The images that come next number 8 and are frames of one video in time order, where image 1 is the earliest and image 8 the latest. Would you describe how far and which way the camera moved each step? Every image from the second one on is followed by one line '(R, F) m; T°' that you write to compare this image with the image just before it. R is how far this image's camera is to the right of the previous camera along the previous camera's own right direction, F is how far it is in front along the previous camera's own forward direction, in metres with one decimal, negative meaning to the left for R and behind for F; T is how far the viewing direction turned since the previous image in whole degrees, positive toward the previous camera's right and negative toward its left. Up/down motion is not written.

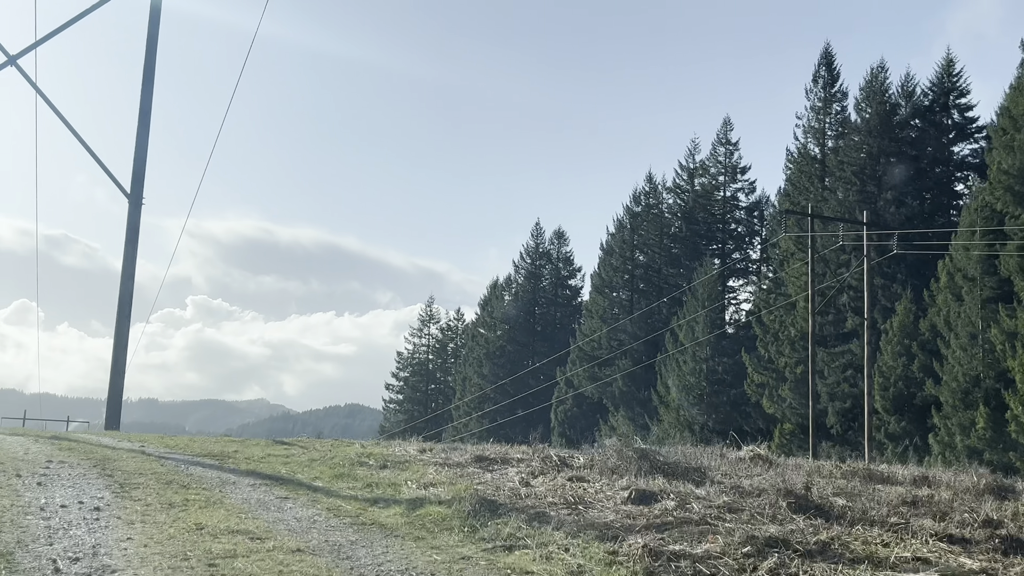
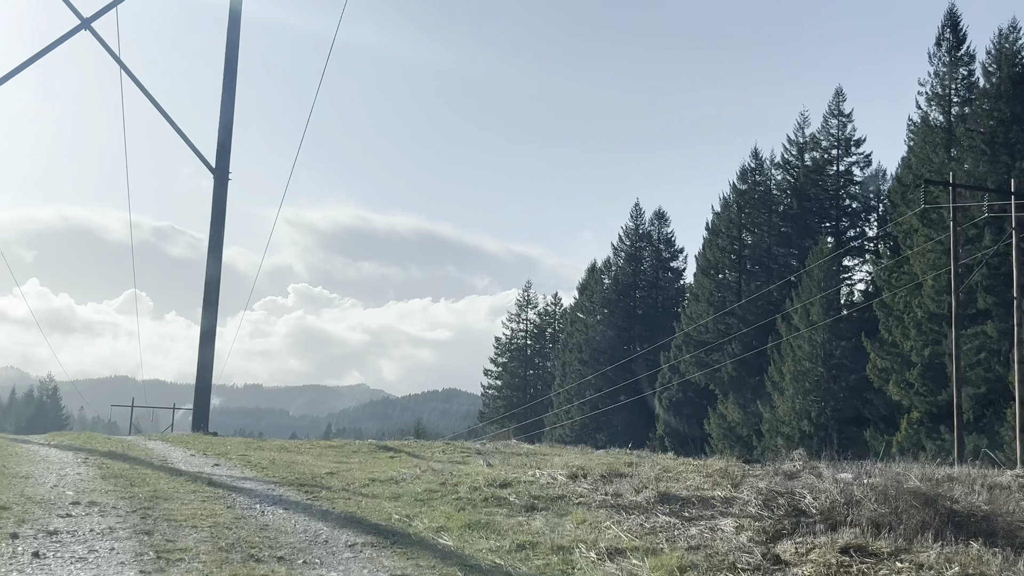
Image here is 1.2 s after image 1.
(-1.0, +4.2) m; -5°
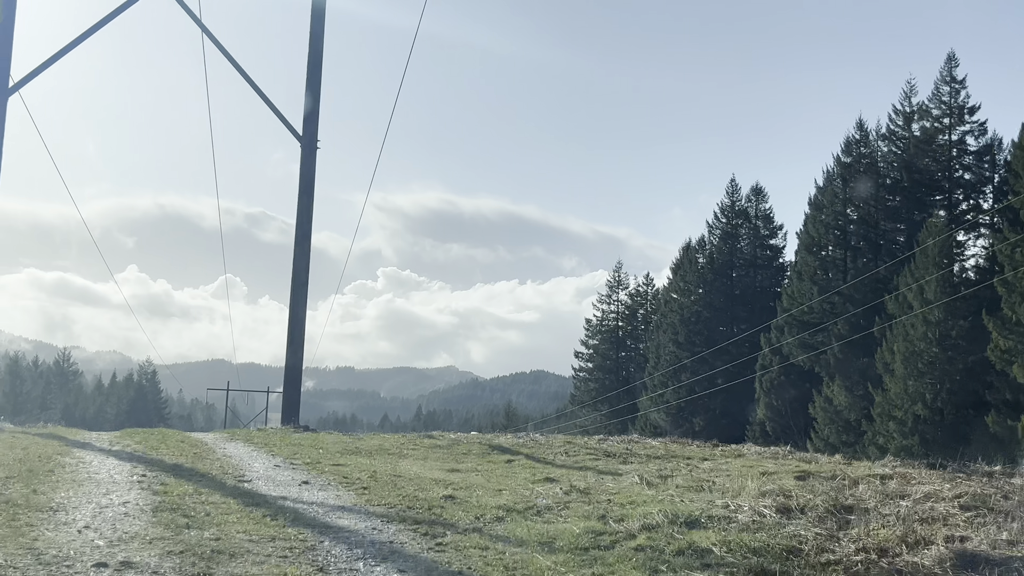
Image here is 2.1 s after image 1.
(-0.9, +3.3) m; -5°
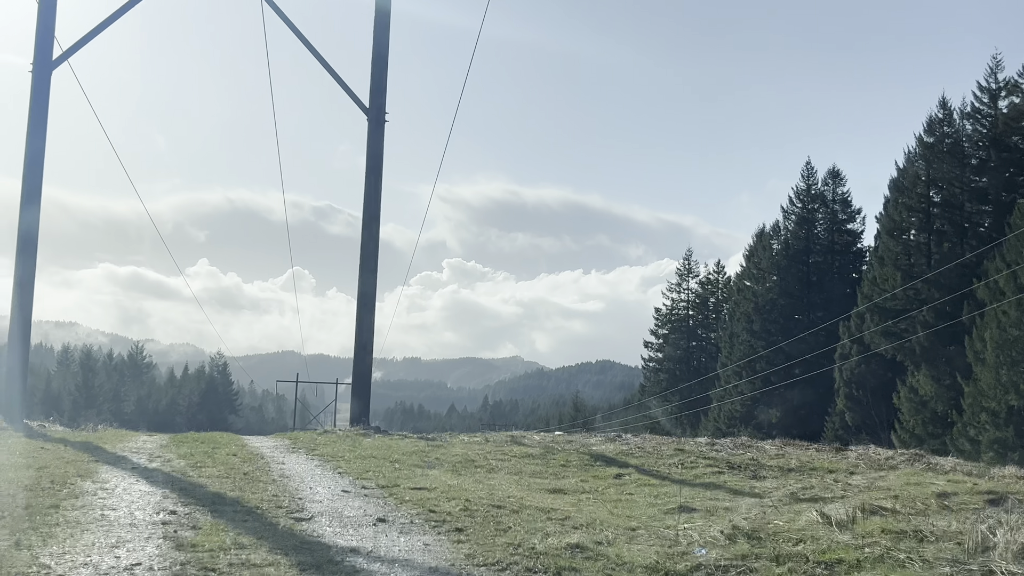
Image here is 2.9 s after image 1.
(-0.6, +2.8) m; -3°
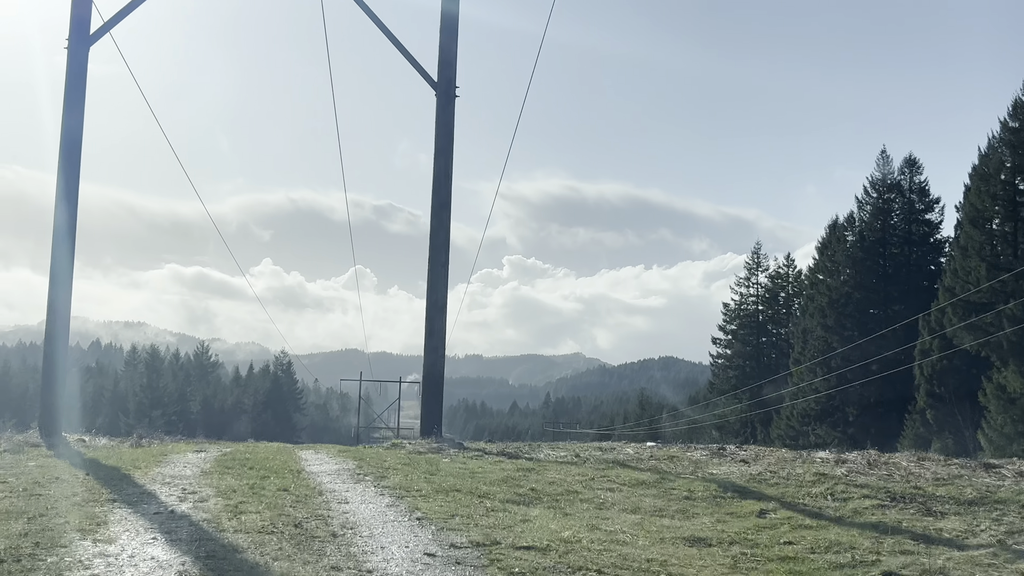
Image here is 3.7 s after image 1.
(-0.6, +2.9) m; -3°
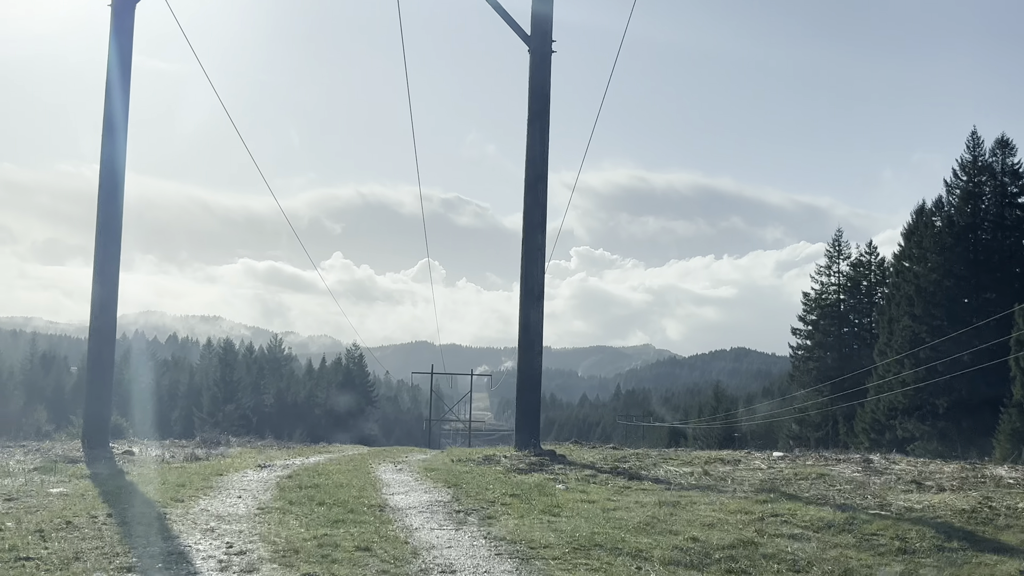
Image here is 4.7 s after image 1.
(-0.7, +3.2) m; -4°
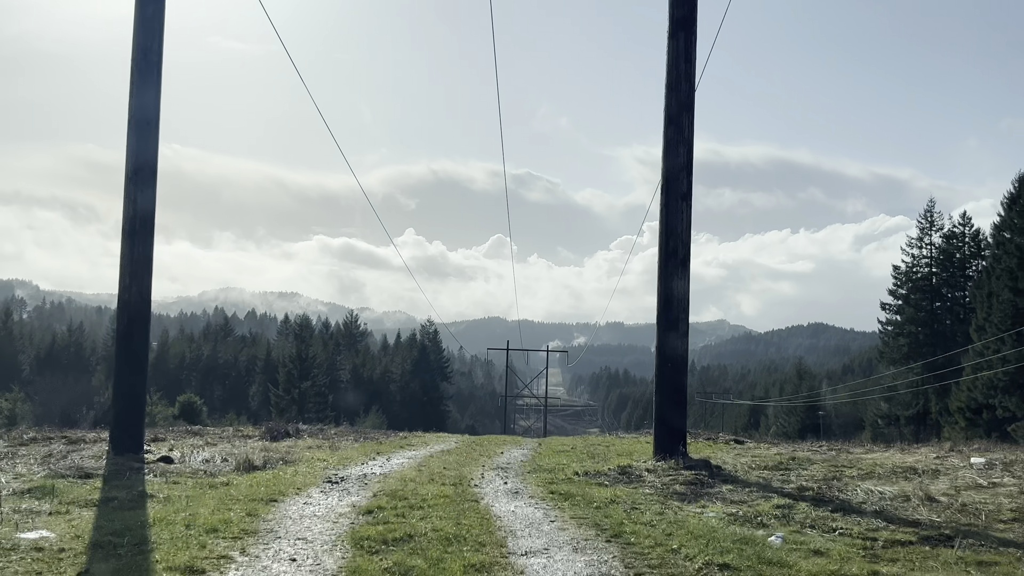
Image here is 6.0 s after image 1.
(-0.9, +4.4) m; -4°
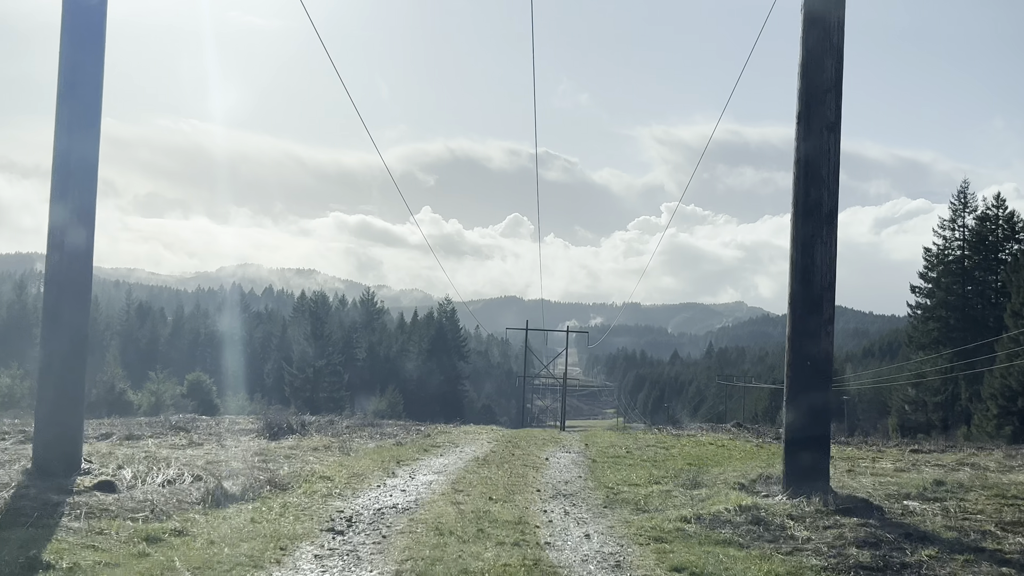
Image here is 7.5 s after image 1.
(-0.6, +4.3) m; -1°
